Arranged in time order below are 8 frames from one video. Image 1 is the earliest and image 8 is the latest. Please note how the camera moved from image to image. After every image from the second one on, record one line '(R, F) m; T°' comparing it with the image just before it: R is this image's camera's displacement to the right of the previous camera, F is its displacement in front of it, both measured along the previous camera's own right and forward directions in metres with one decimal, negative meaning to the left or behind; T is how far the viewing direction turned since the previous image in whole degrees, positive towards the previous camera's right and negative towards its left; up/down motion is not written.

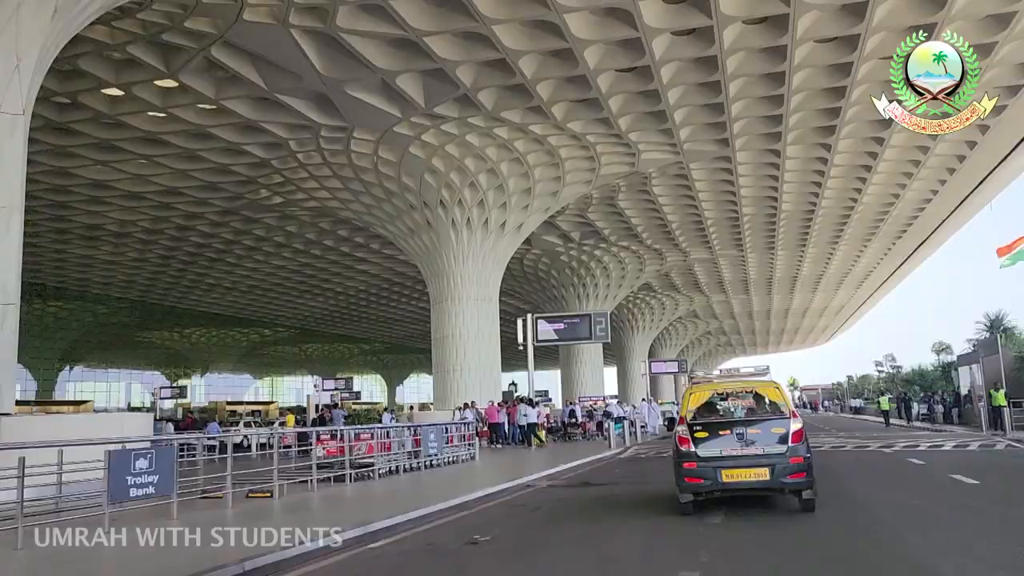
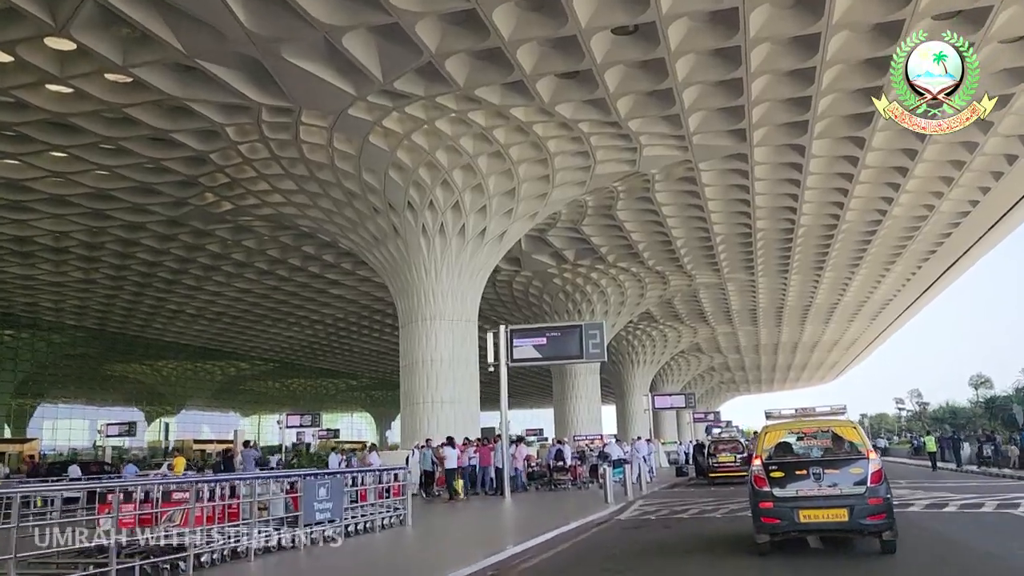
(+0.4, +3.4) m; 0°
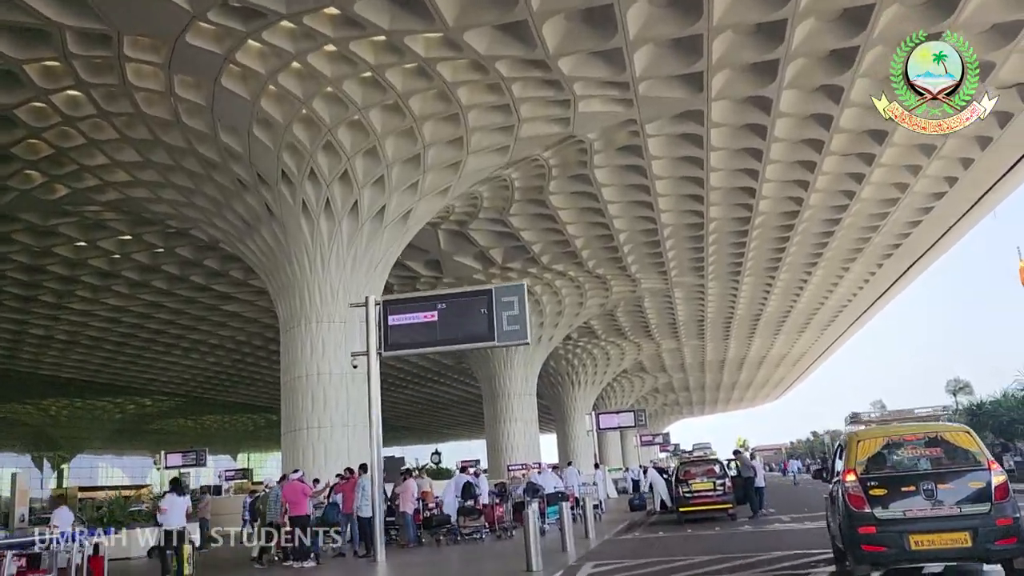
(+0.6, +3.9) m; +4°
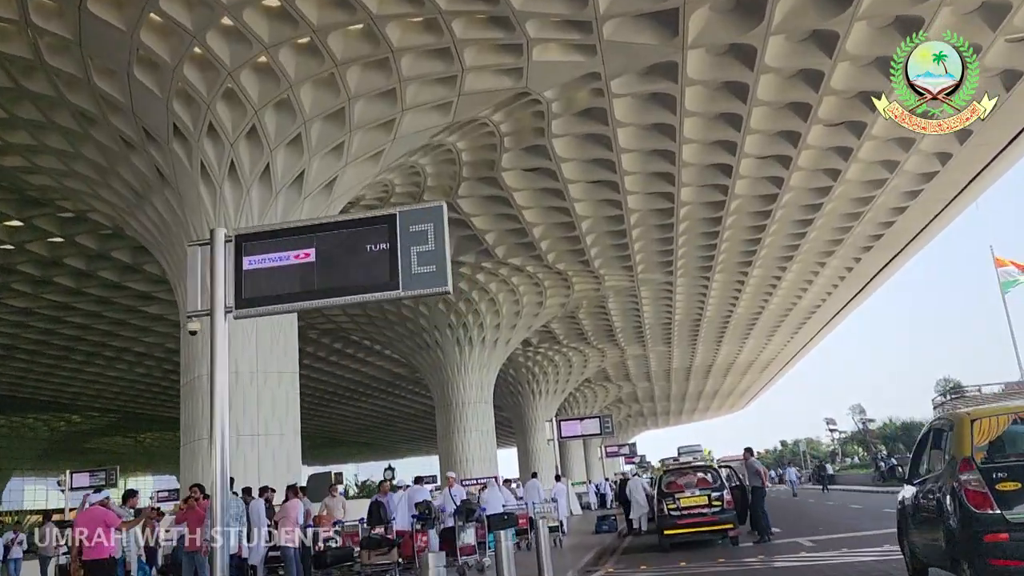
(+0.3, +2.4) m; +3°
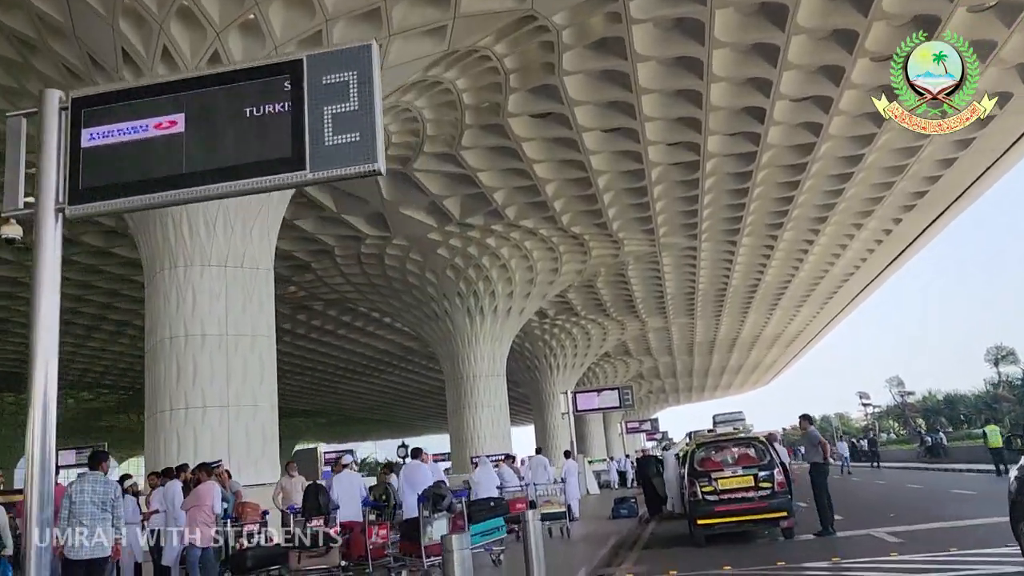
(+0.2, +1.7) m; -1°
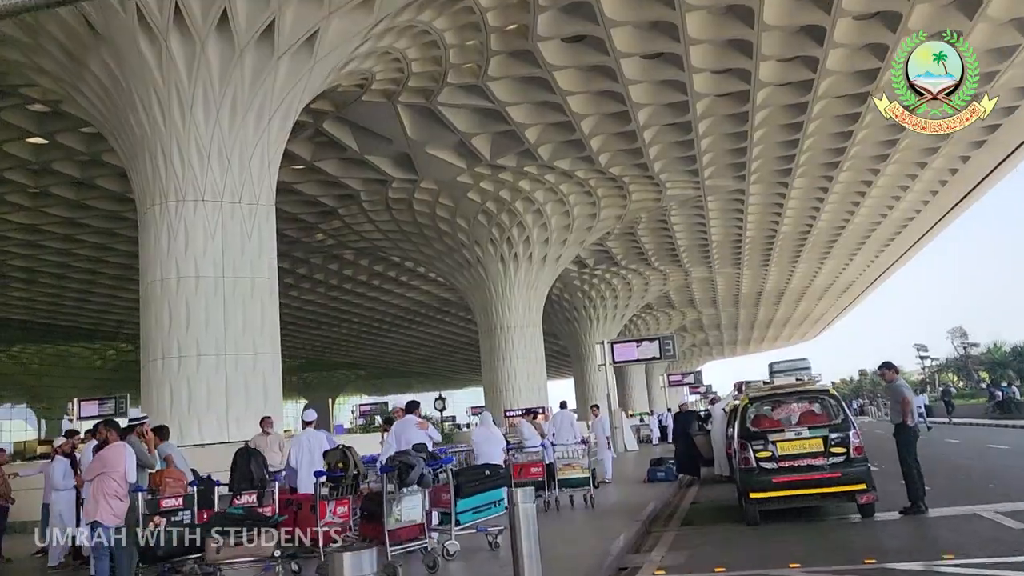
(+0.2, +1.2) m; -3°
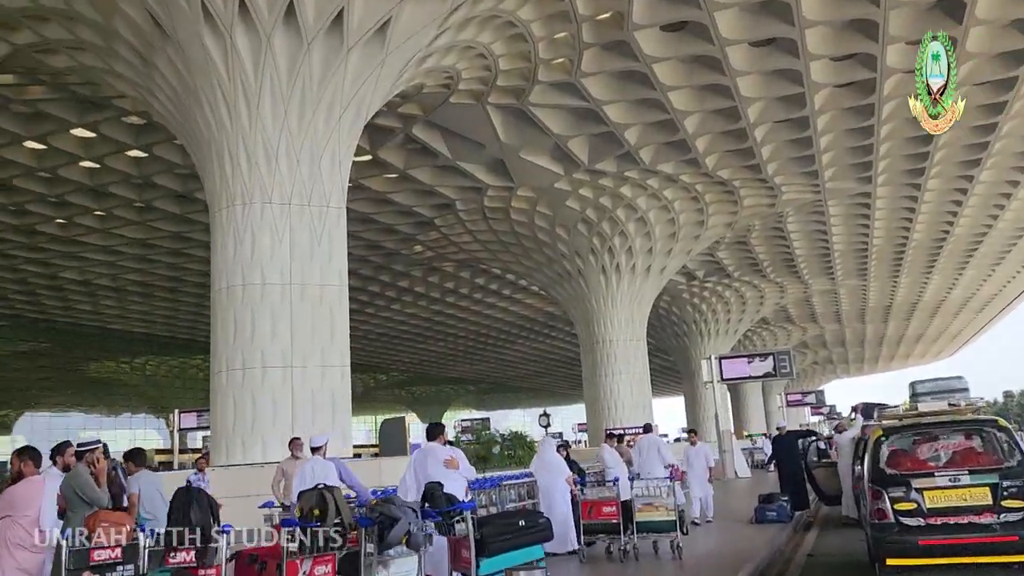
(+0.3, +1.1) m; -8°
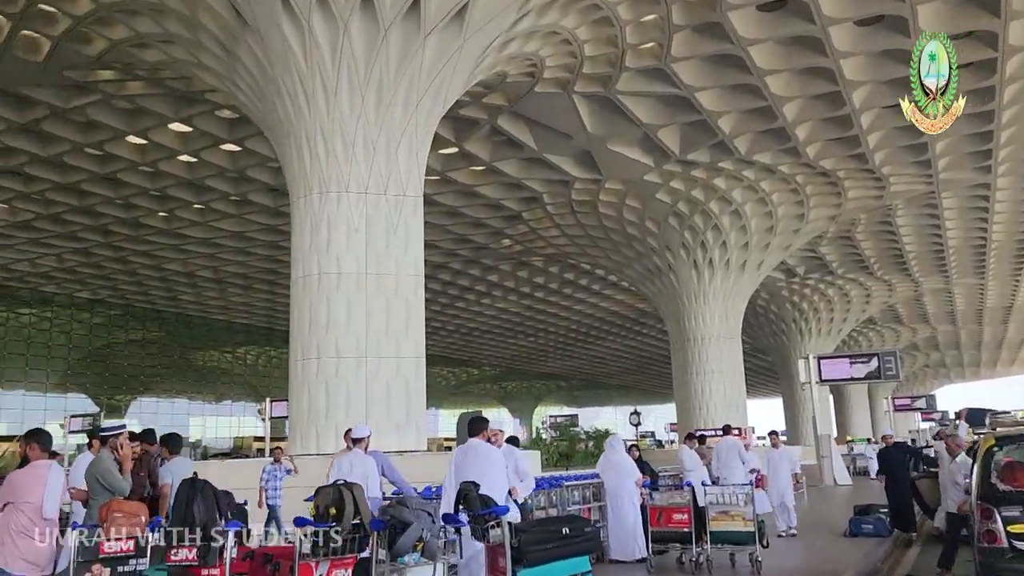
(+0.2, +0.4) m; -7°
